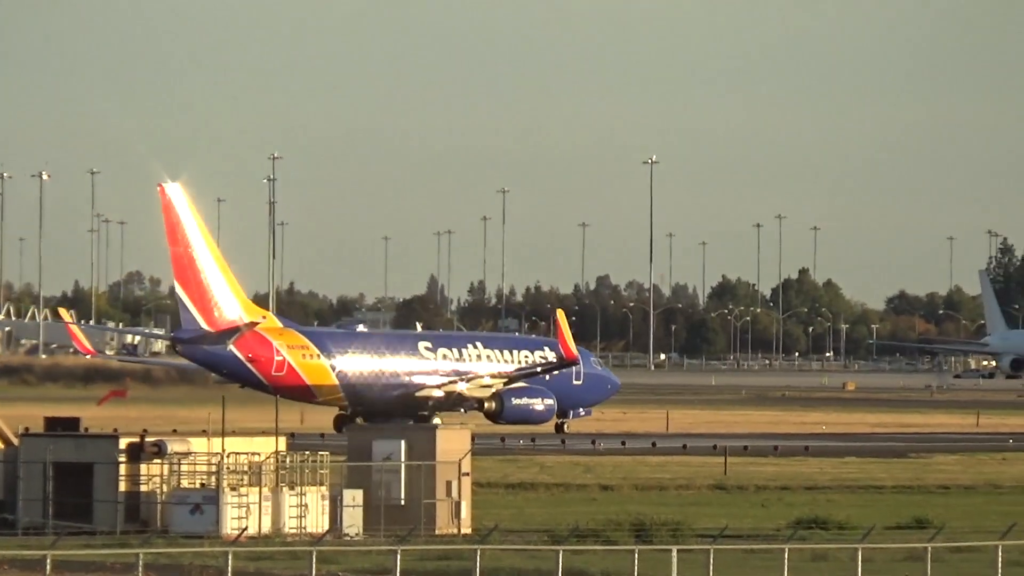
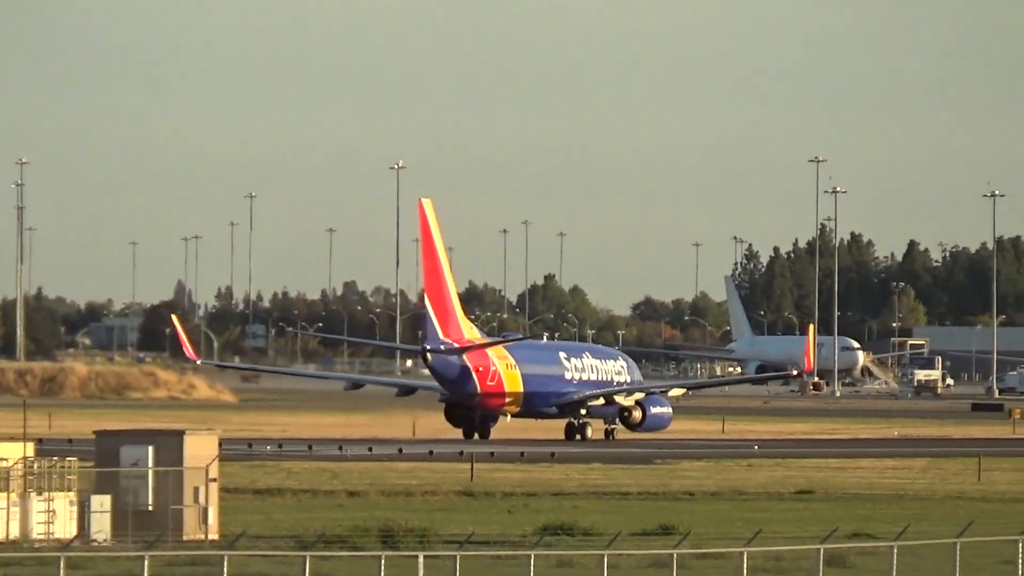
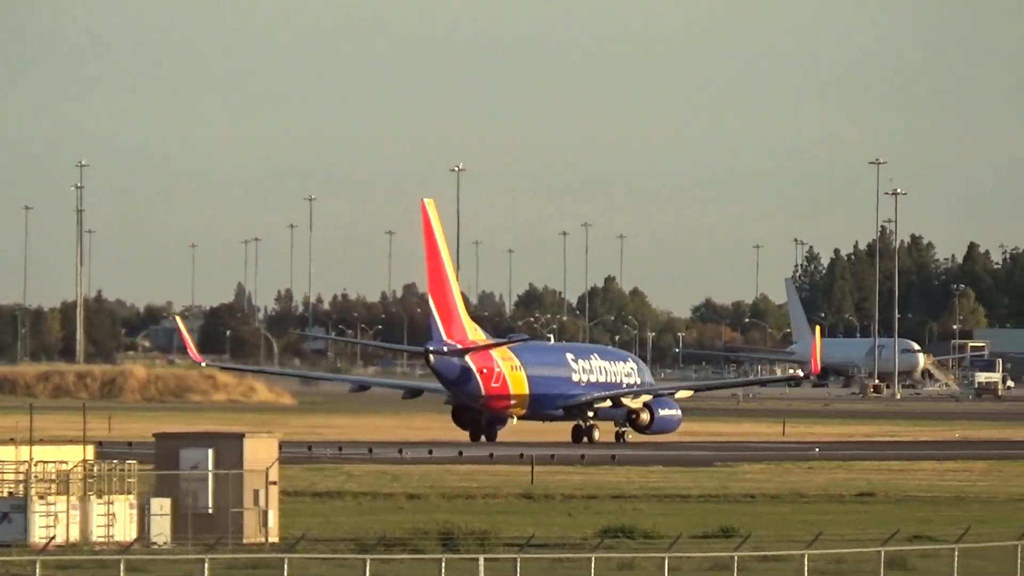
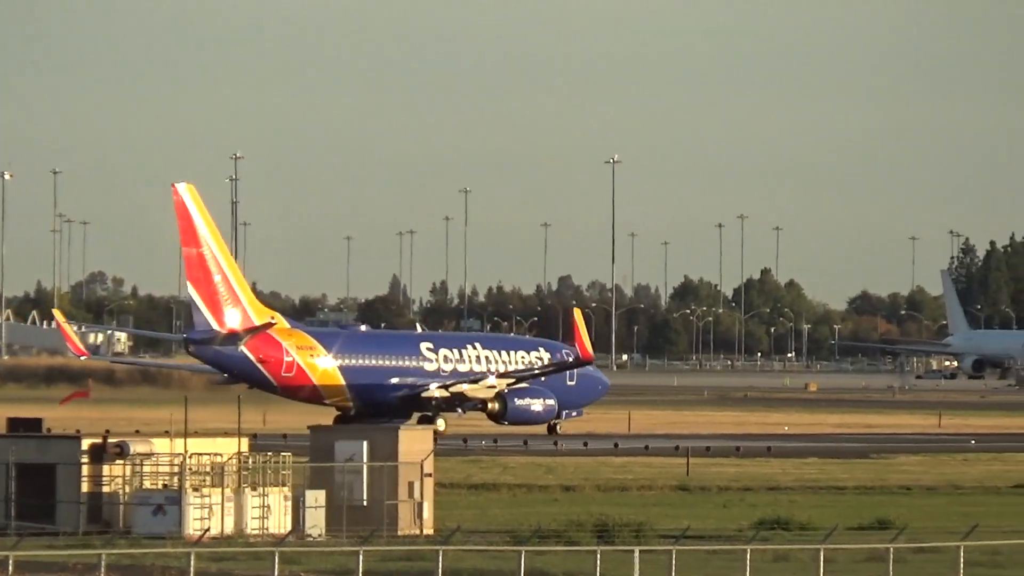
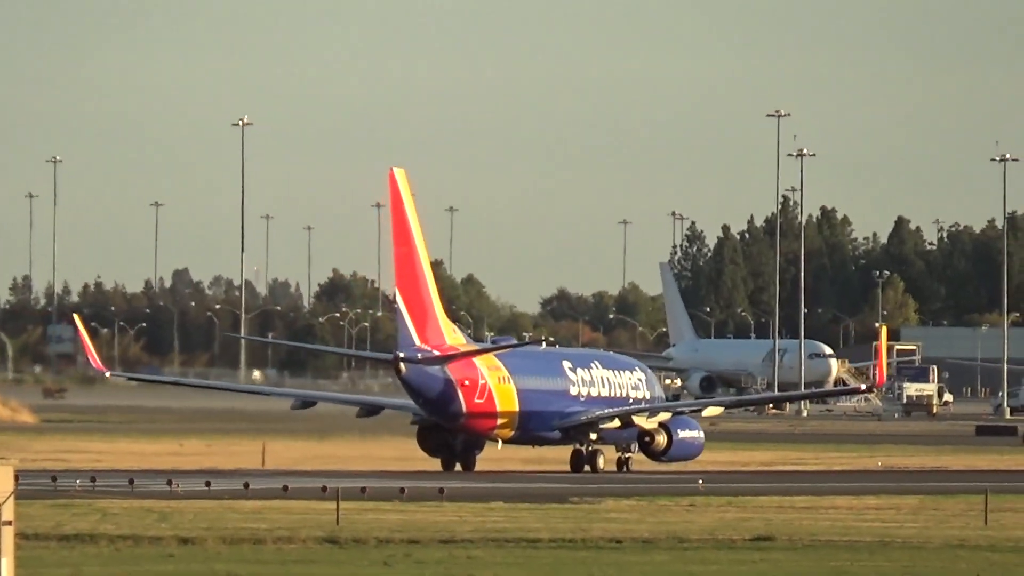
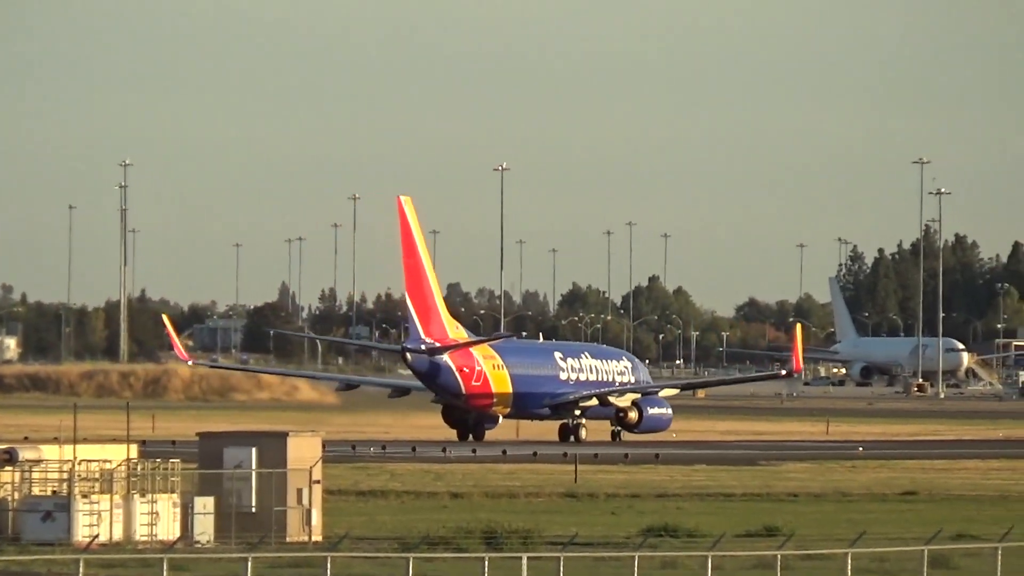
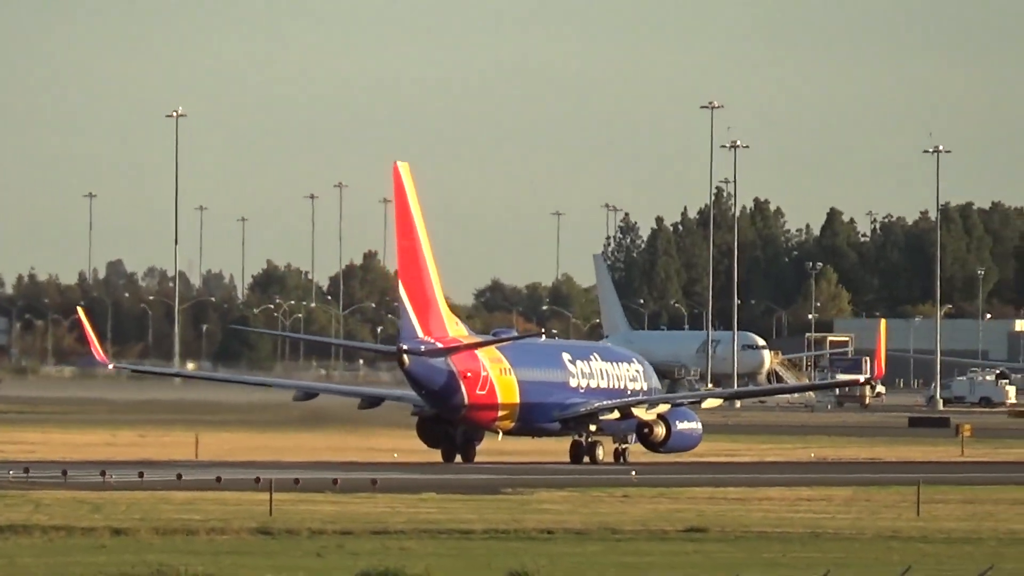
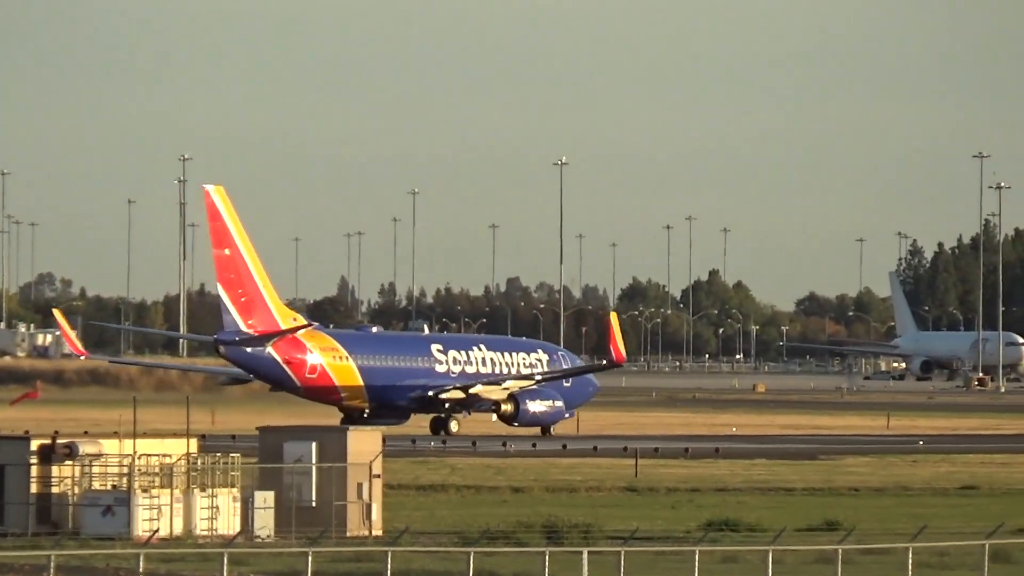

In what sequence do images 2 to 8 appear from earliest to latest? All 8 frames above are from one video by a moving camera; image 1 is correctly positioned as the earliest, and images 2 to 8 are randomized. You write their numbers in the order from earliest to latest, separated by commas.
4, 8, 6, 3, 2, 5, 7
